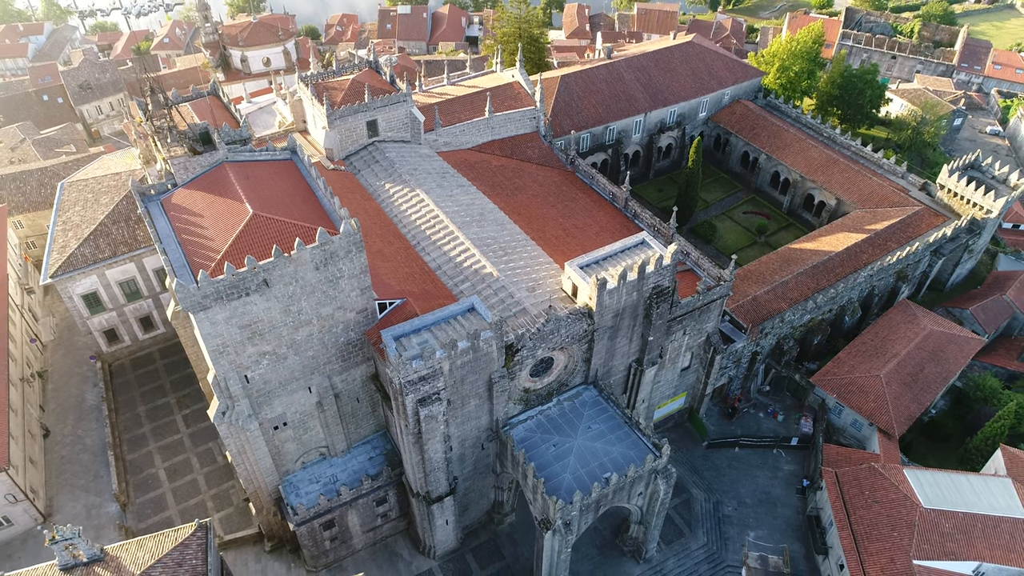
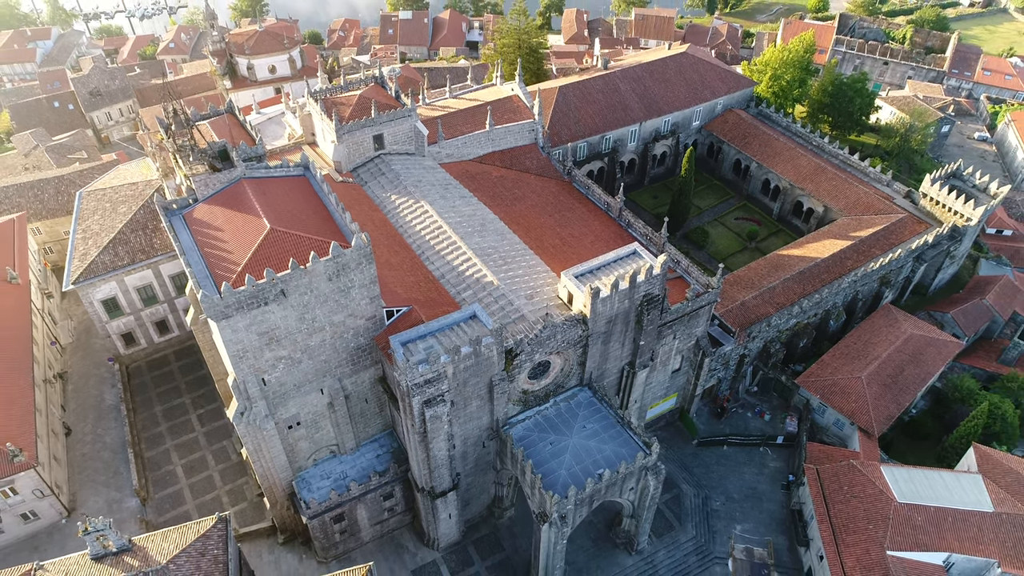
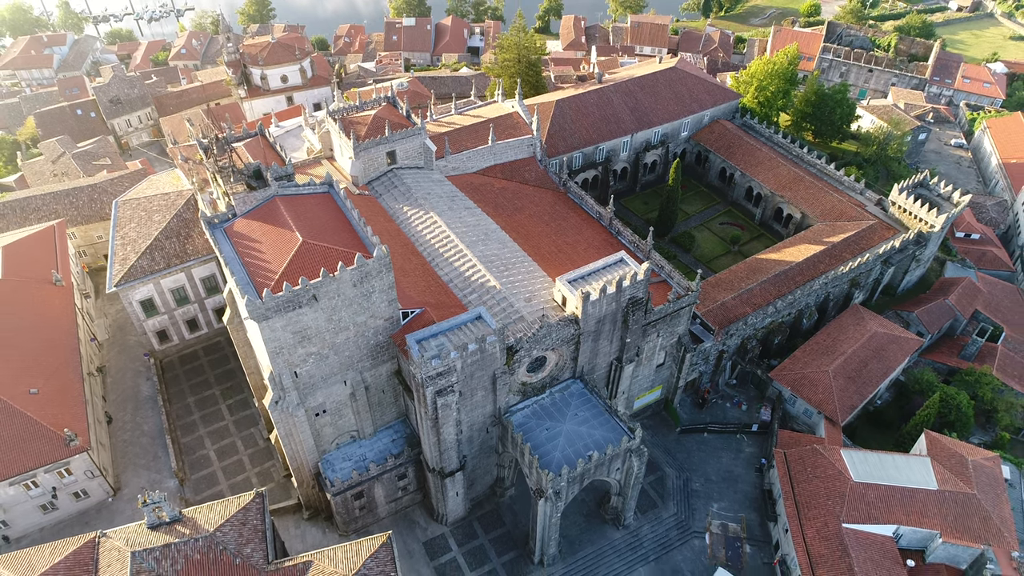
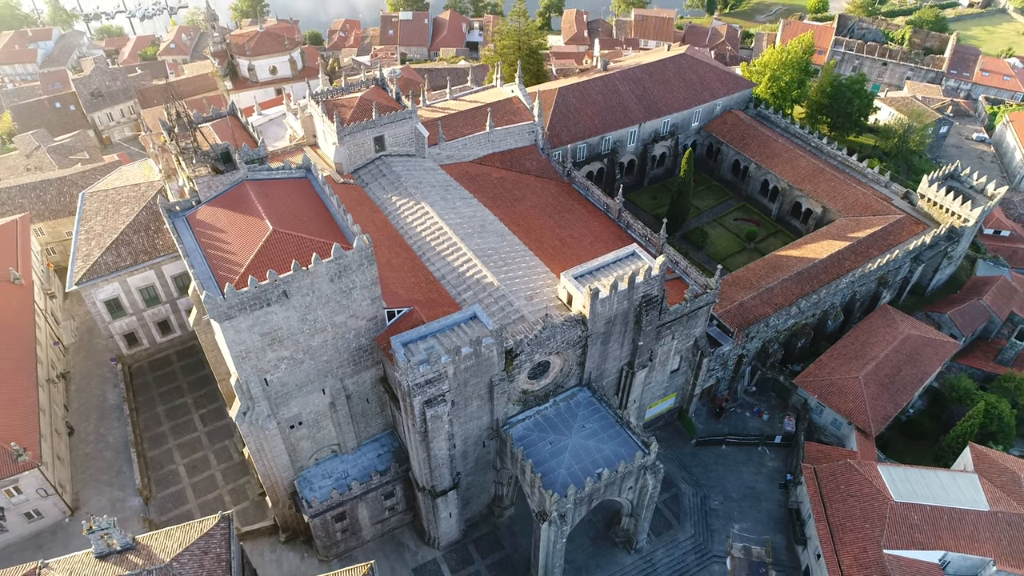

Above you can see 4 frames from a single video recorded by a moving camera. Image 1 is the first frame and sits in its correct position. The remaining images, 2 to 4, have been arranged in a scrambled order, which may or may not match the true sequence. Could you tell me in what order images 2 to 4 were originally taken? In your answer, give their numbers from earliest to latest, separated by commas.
2, 4, 3
